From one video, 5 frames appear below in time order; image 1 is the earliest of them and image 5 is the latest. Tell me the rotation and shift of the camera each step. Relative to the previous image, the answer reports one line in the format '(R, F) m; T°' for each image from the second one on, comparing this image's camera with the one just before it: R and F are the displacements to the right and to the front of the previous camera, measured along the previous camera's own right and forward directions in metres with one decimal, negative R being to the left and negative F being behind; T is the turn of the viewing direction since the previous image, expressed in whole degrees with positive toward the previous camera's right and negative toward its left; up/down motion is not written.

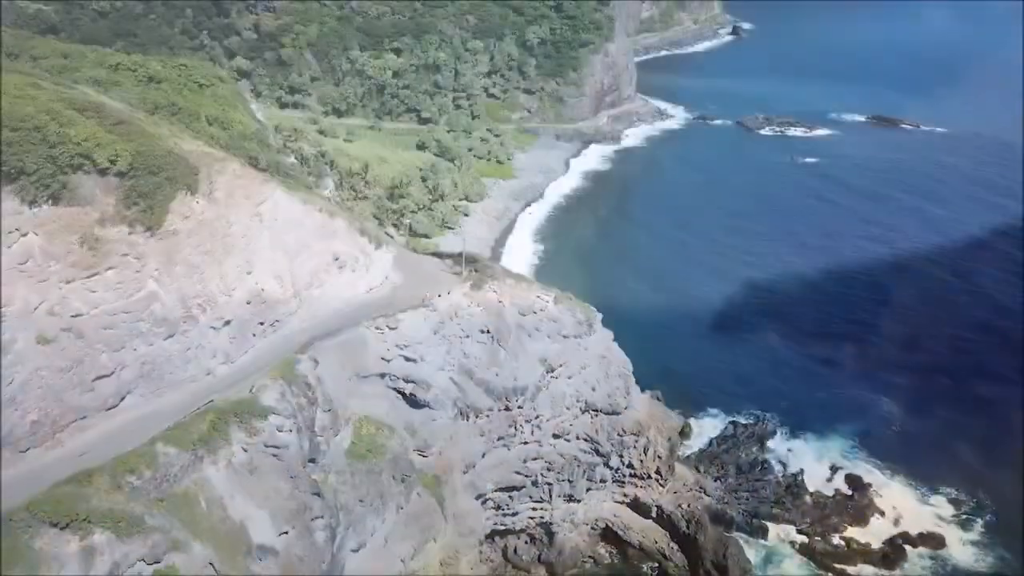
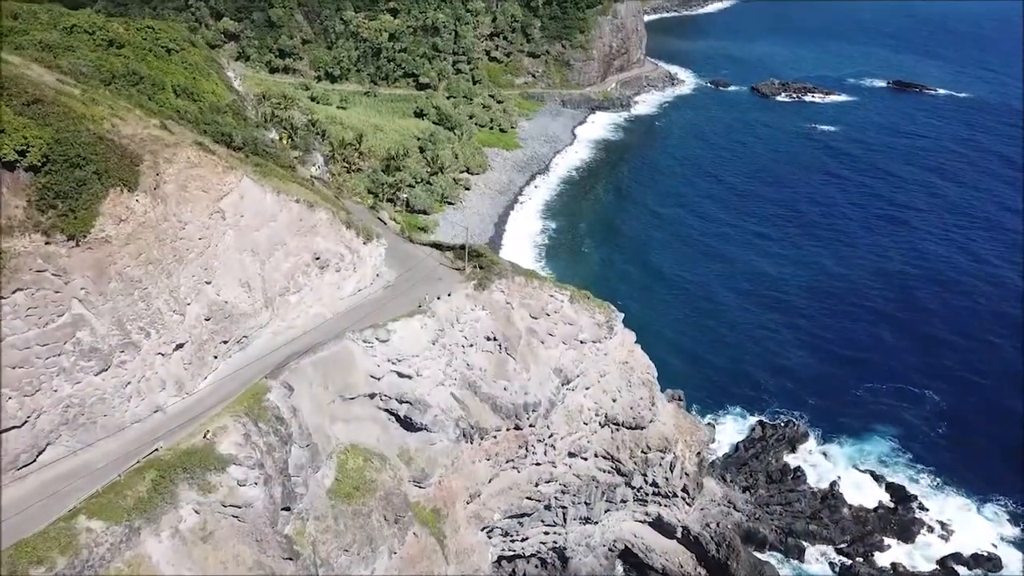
(-0.4, +5.7) m; 0°
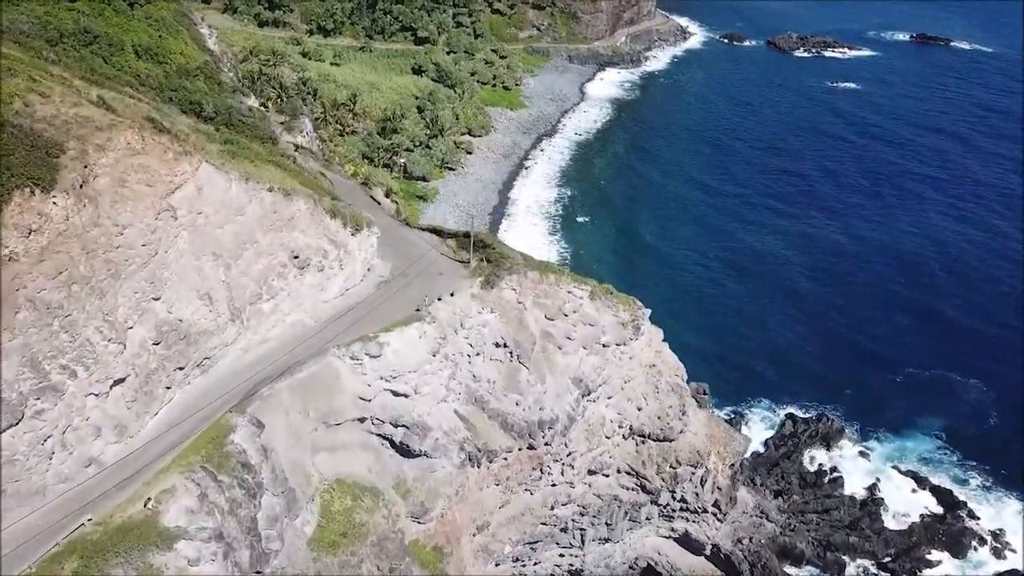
(-0.5, +5.1) m; 0°
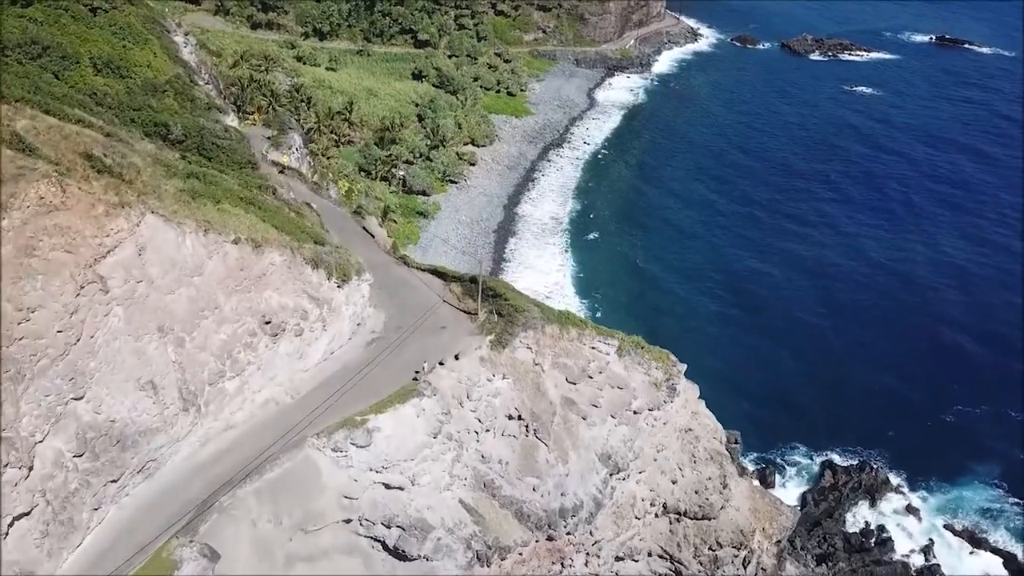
(-0.5, +4.9) m; 0°
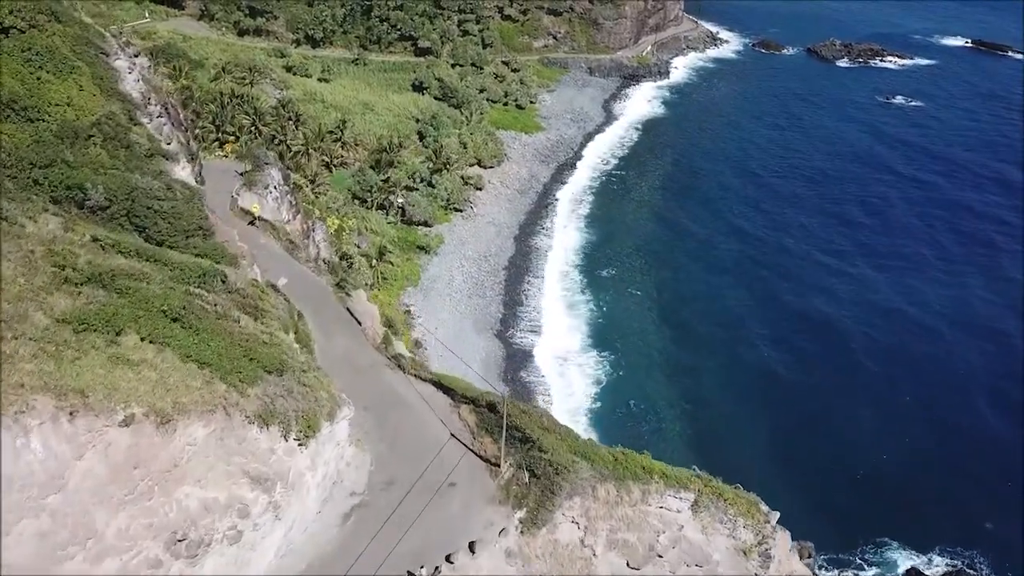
(-0.9, +8.2) m; 0°
